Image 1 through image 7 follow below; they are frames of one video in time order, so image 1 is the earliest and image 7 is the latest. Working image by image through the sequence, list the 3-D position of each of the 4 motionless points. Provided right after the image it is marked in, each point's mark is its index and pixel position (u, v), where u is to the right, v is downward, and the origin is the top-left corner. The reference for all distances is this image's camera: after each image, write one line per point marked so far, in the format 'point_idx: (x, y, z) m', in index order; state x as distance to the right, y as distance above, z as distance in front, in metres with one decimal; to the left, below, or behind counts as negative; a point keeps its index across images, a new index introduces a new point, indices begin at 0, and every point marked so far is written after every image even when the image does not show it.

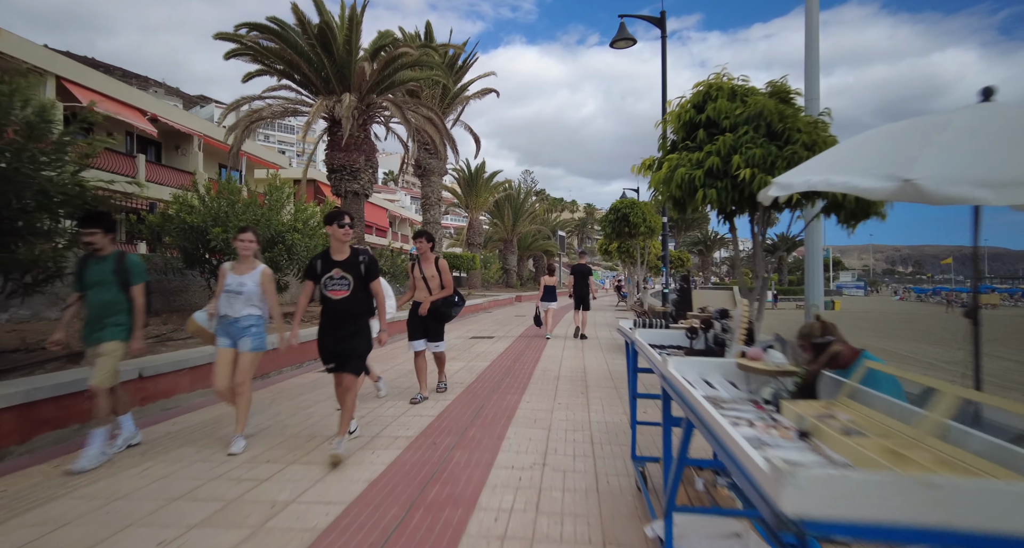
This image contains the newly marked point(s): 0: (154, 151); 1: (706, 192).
0: (-15.3, +5.3, +19.1) m
1: (+2.1, +0.9, +4.8) m
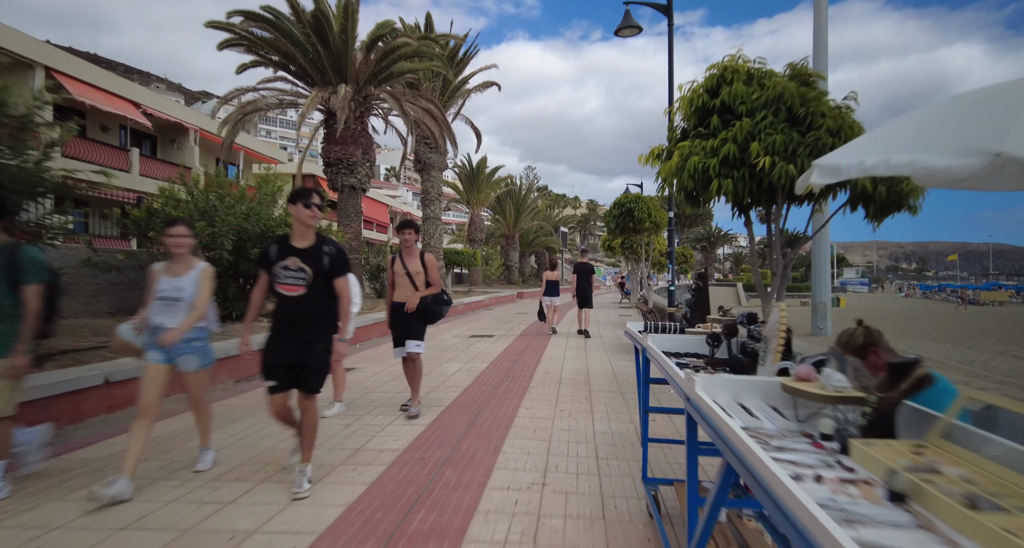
0: (-15.2, +5.4, +18.8) m
1: (+2.0, +0.9, +4.4) m
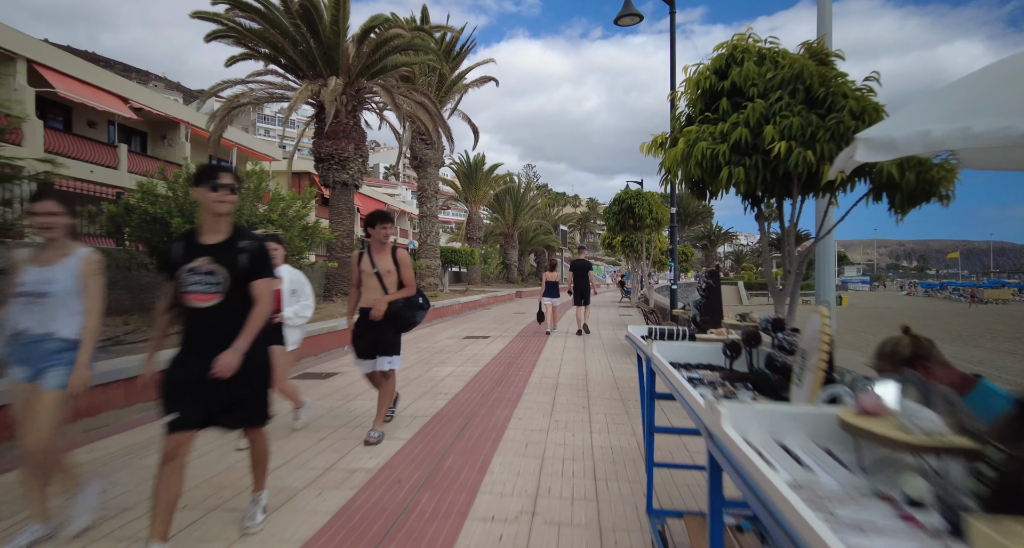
0: (-15.3, +5.5, +18.4) m
1: (+1.9, +0.9, +4.0) m
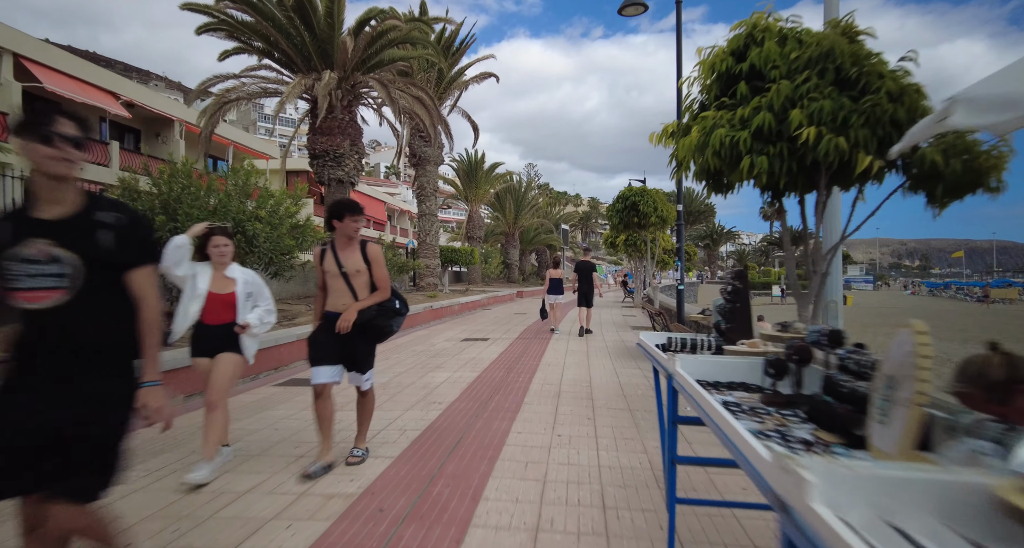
0: (-15.3, +5.5, +18.0) m
1: (+1.9, +0.9, +3.6) m
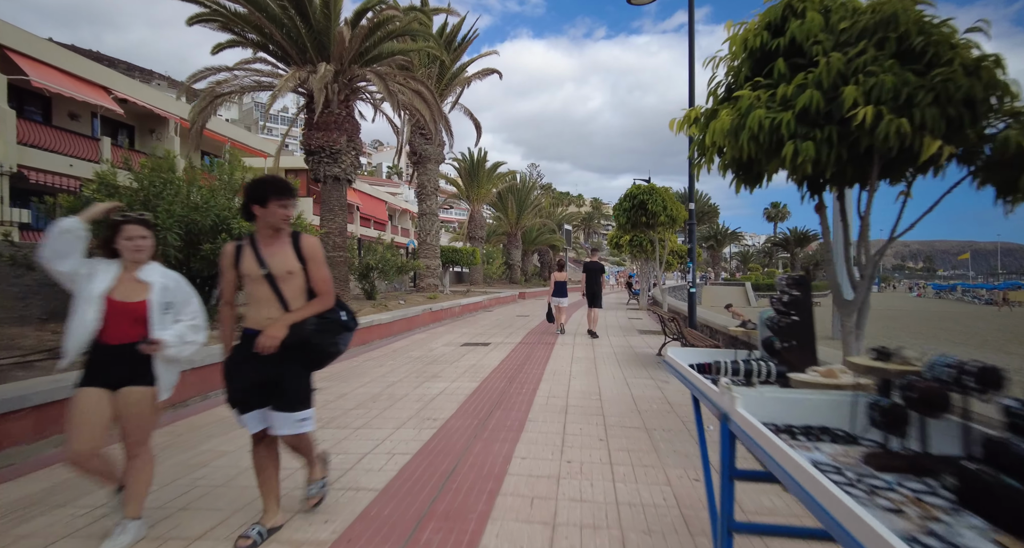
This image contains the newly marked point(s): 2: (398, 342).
0: (-15.2, +5.5, +17.6) m
1: (+2.0, +0.9, +3.1) m
2: (-2.6, -1.6, +10.2) m
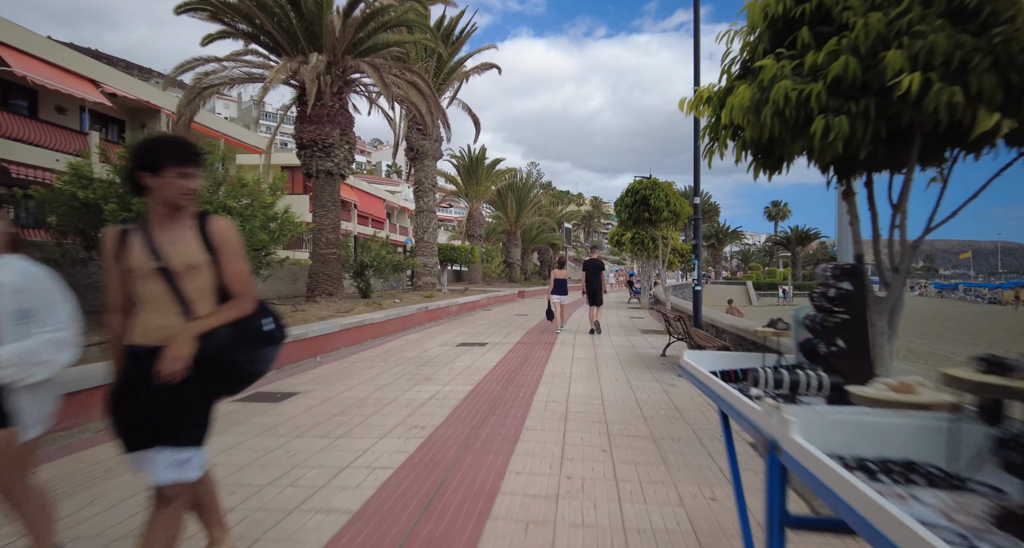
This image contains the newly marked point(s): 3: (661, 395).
0: (-15.2, +5.6, +17.2) m
1: (+1.9, +0.9, +2.7) m
2: (-2.6, -1.5, +9.8) m
3: (+1.9, -1.5, +5.7) m
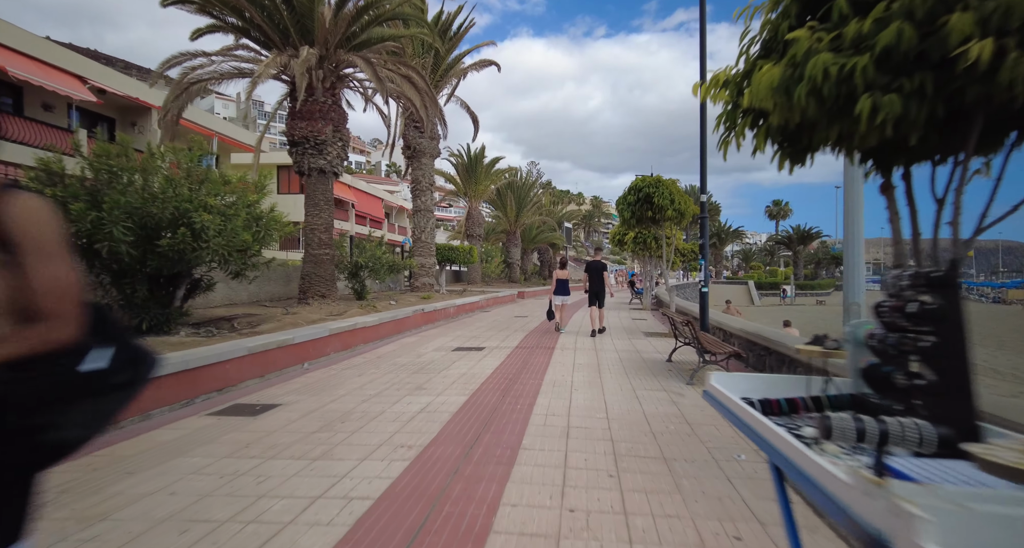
0: (-15.3, +5.5, +16.8) m
1: (+1.9, +0.9, +2.3) m
2: (-2.7, -1.5, +9.4) m
3: (+1.9, -1.6, +5.3) m
